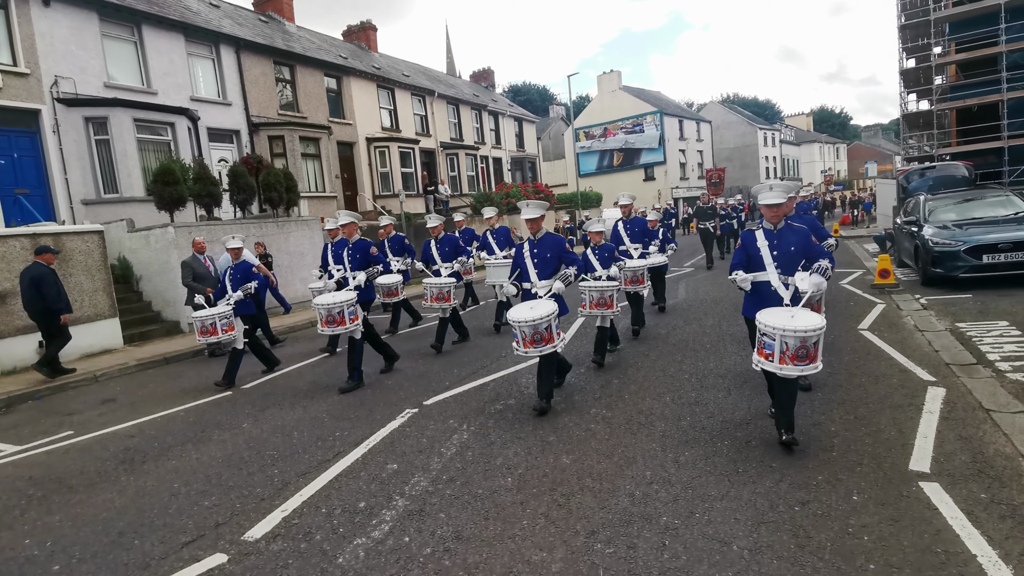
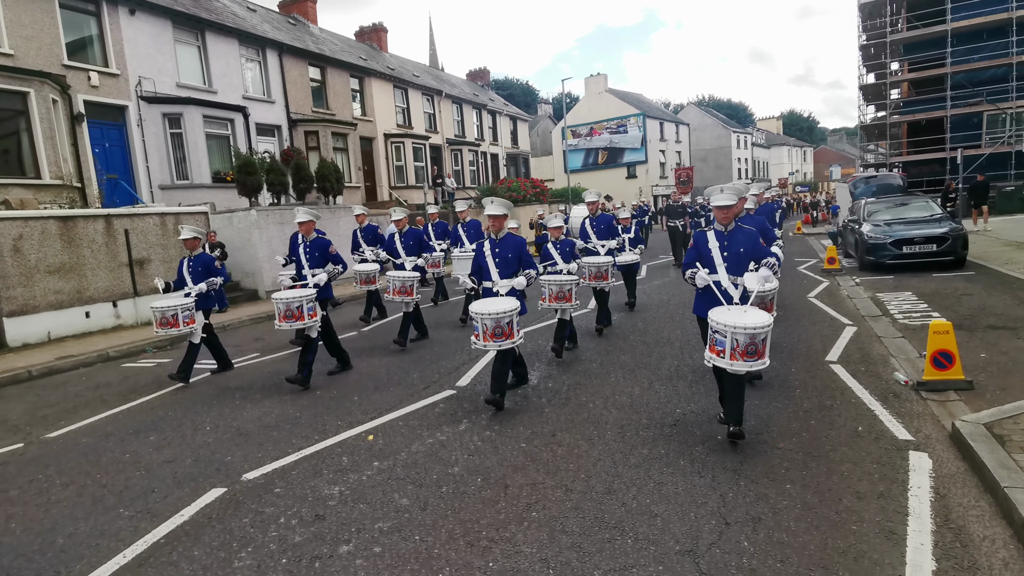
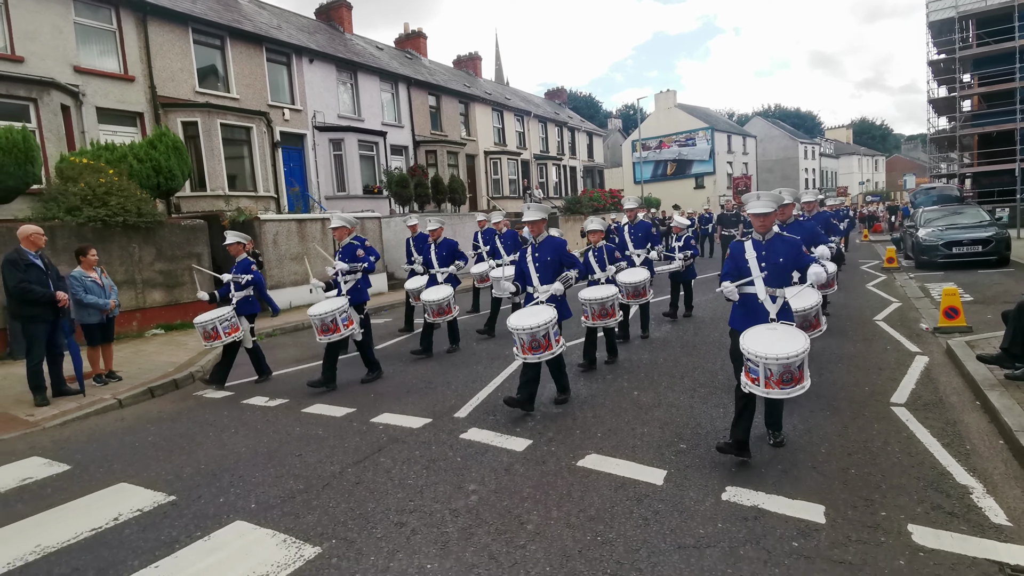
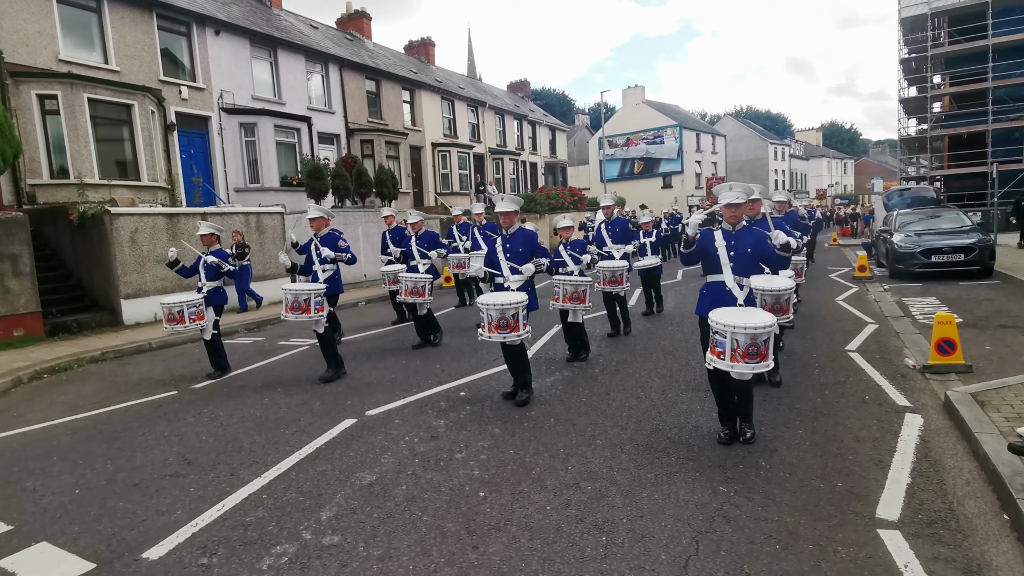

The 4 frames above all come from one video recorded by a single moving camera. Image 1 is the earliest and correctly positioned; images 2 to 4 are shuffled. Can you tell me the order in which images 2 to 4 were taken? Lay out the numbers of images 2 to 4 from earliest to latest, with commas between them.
2, 4, 3
